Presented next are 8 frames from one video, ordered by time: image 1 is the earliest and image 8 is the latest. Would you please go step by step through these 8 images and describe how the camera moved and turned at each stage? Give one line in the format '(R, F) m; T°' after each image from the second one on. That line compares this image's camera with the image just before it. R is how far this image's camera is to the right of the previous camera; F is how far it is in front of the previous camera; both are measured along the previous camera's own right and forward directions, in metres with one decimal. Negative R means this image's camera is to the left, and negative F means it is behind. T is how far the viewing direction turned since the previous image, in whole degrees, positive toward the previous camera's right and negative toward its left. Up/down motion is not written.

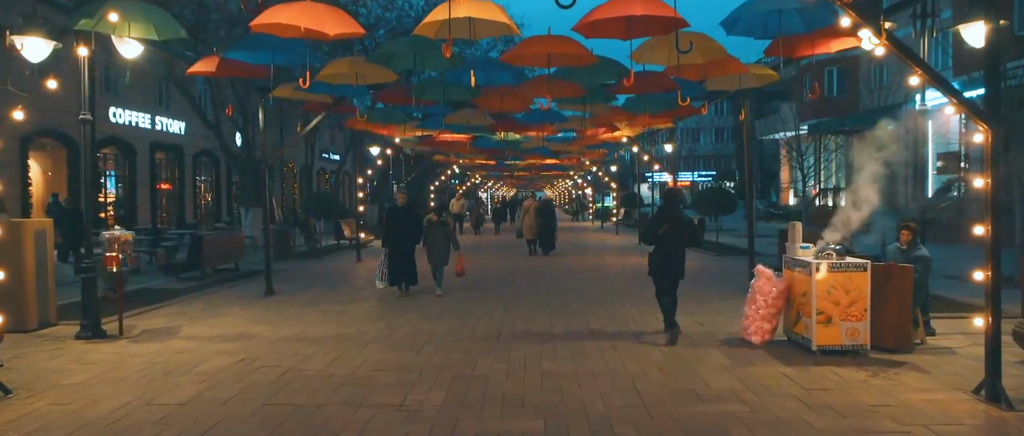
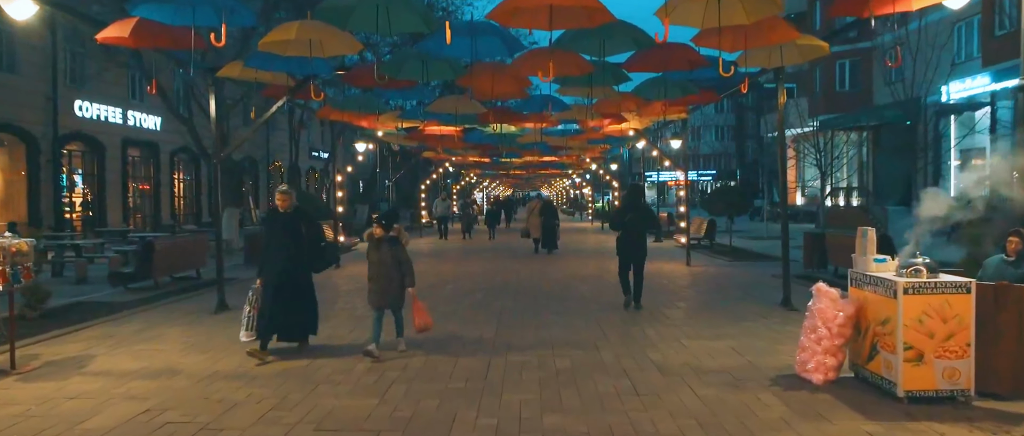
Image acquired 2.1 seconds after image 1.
(0.0, +2.3) m; 0°
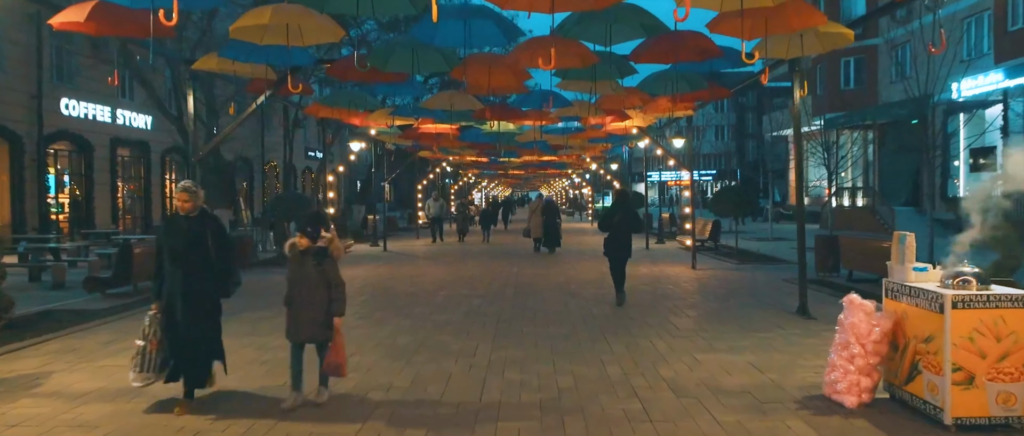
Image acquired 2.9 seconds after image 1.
(0.0, +0.9) m; 0°
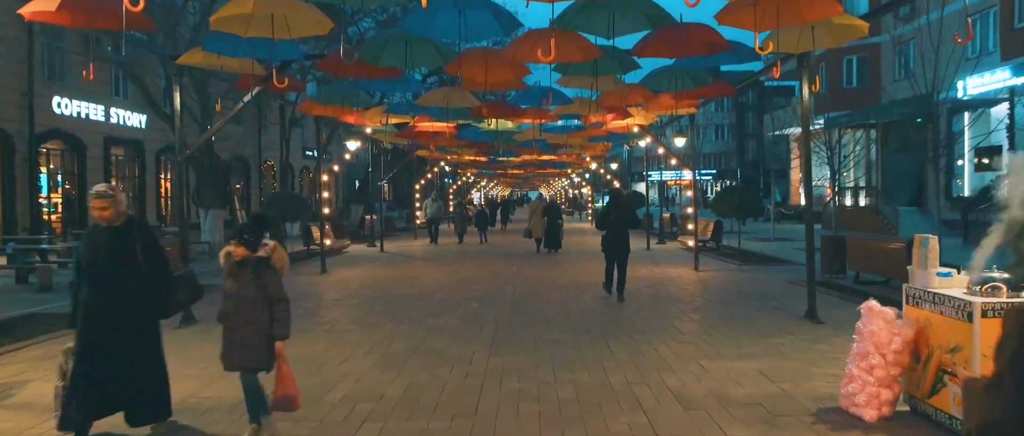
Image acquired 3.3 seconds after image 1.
(0.0, +0.5) m; 0°
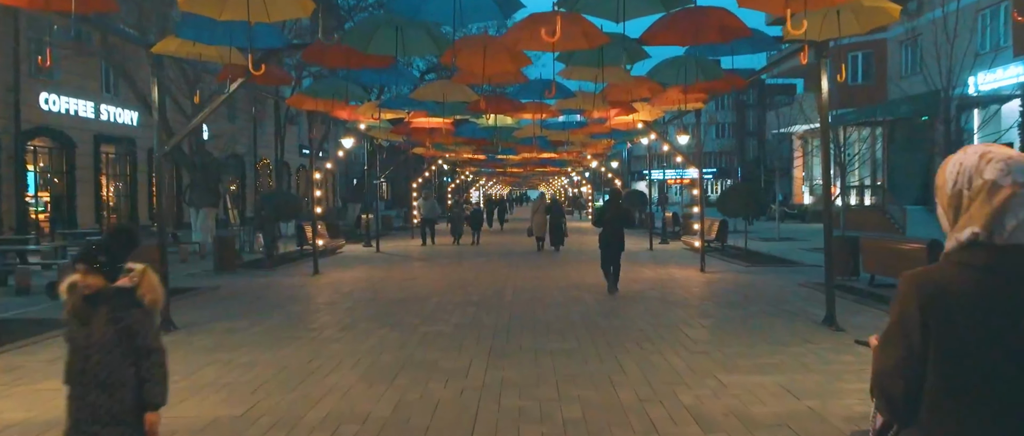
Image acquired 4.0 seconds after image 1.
(0.0, +0.8) m; 0°
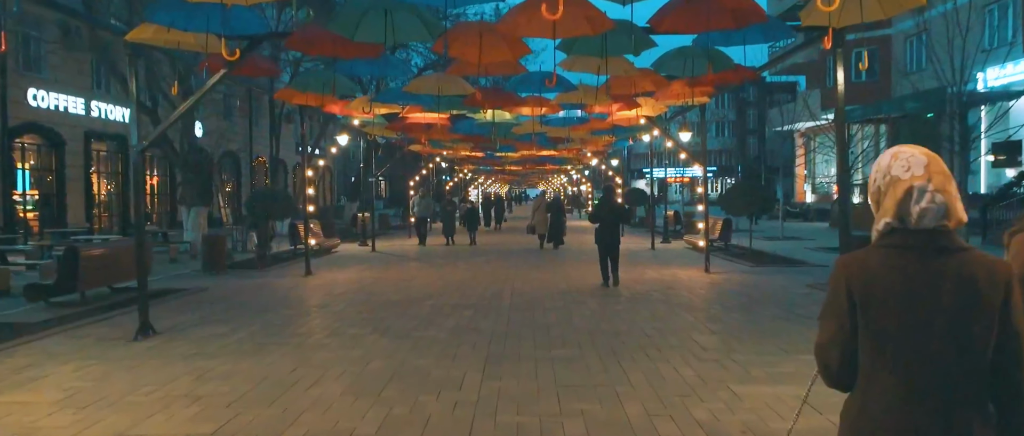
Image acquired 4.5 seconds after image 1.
(0.0, +0.6) m; 0°
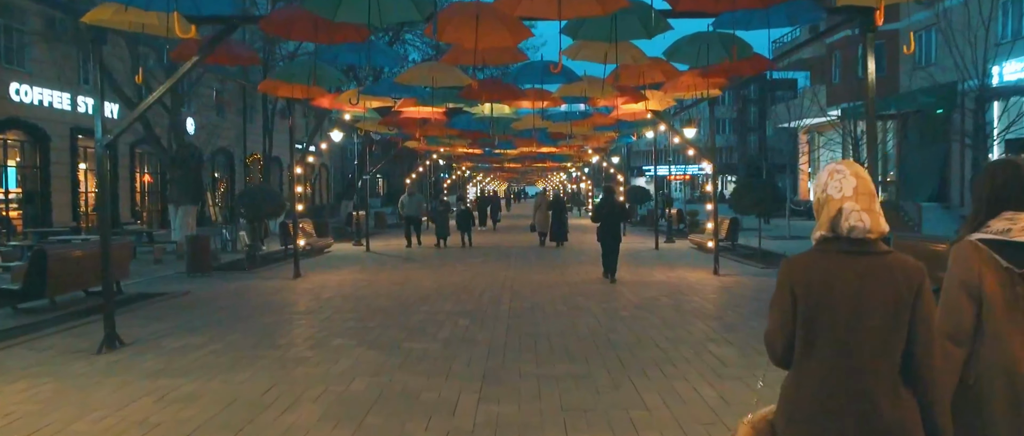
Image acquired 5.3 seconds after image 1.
(0.0, +0.9) m; 0°
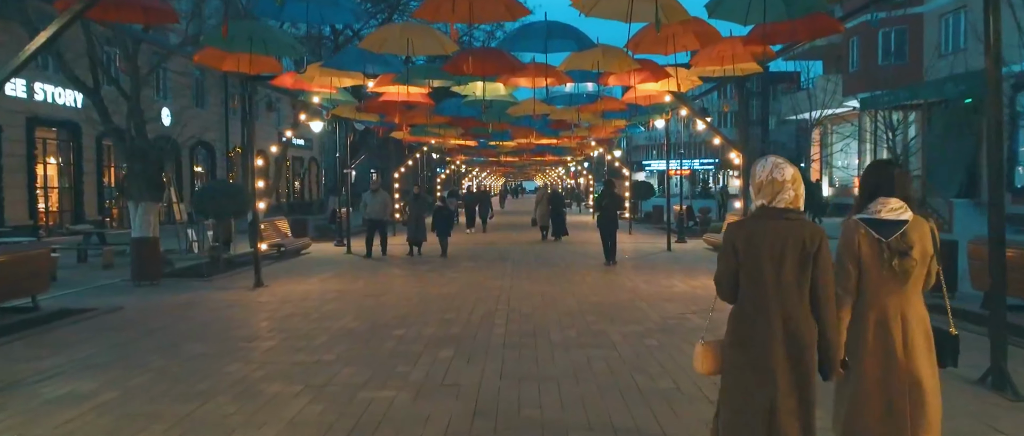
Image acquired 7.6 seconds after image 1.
(0.0, +2.6) m; 0°
